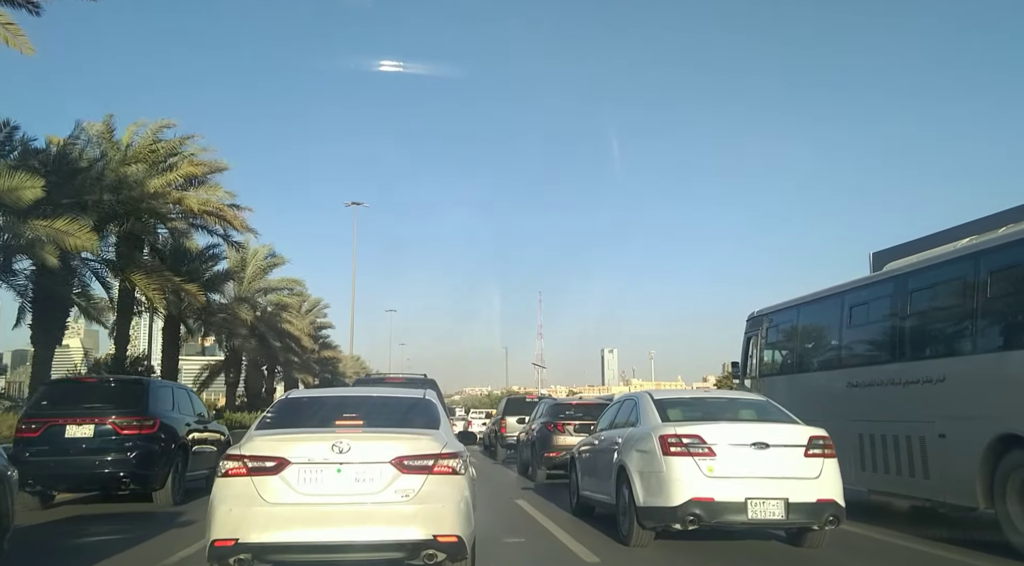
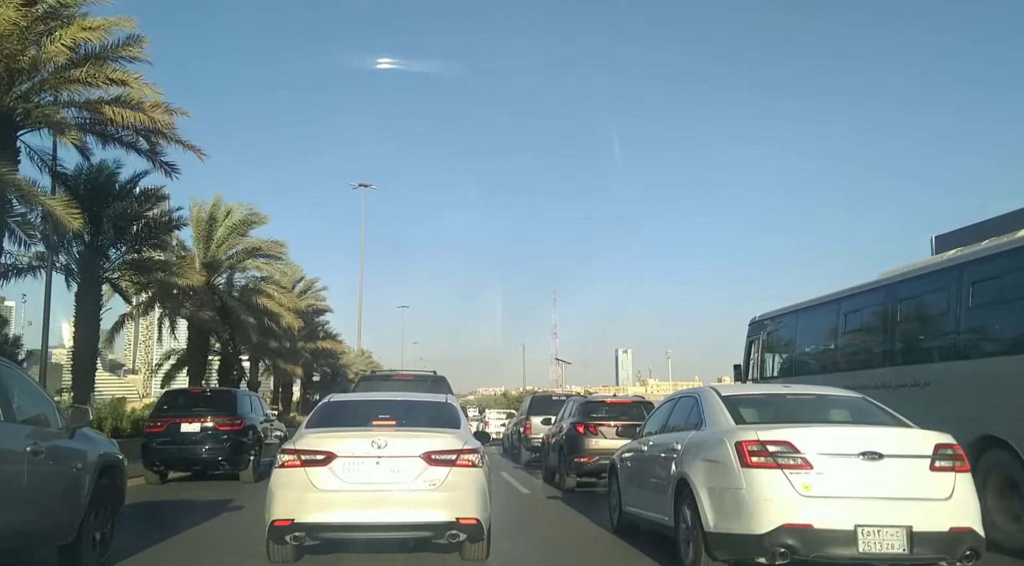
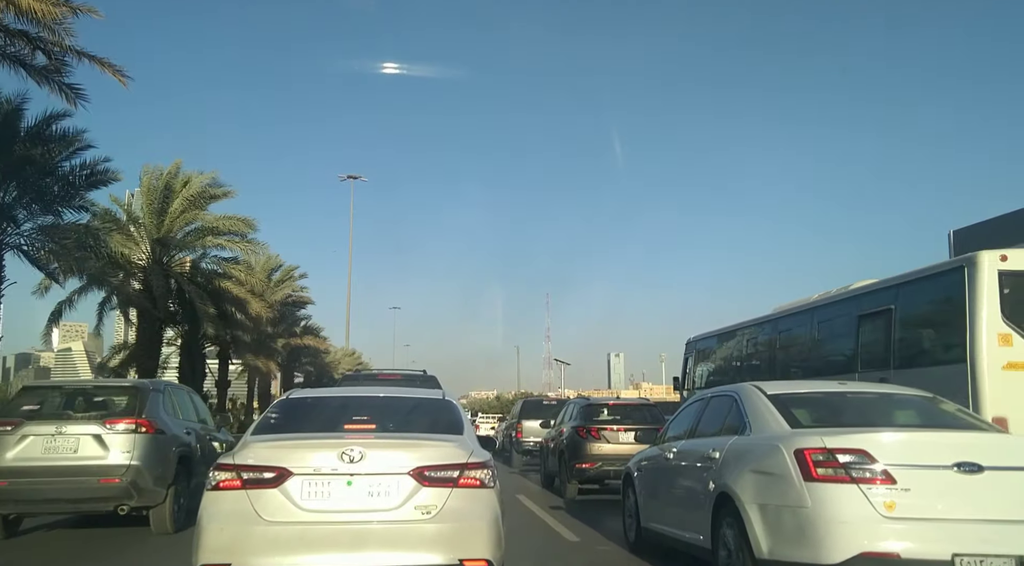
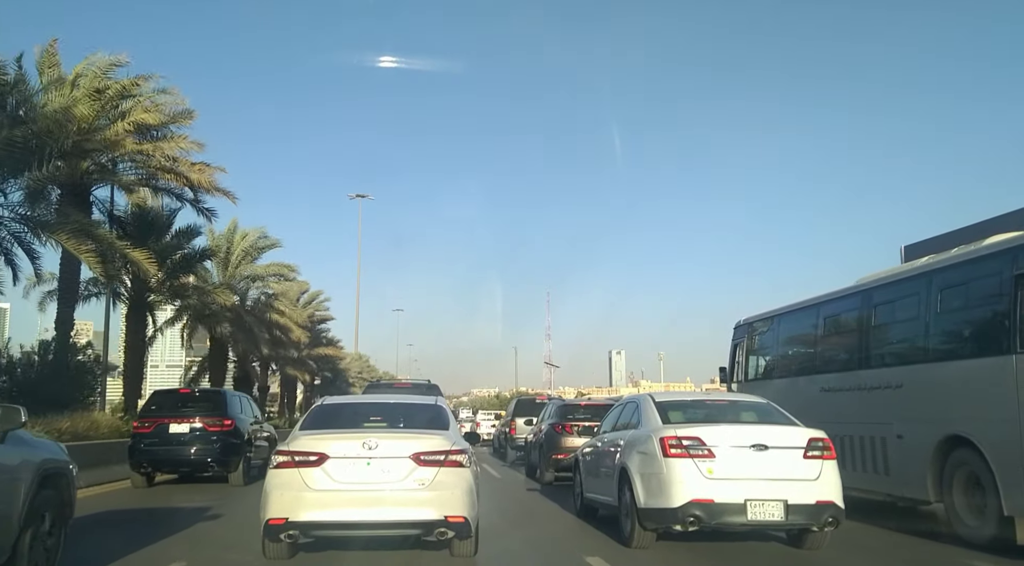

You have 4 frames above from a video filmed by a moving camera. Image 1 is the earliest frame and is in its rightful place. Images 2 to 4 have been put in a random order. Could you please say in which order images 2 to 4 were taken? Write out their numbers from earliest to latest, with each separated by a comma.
4, 2, 3
